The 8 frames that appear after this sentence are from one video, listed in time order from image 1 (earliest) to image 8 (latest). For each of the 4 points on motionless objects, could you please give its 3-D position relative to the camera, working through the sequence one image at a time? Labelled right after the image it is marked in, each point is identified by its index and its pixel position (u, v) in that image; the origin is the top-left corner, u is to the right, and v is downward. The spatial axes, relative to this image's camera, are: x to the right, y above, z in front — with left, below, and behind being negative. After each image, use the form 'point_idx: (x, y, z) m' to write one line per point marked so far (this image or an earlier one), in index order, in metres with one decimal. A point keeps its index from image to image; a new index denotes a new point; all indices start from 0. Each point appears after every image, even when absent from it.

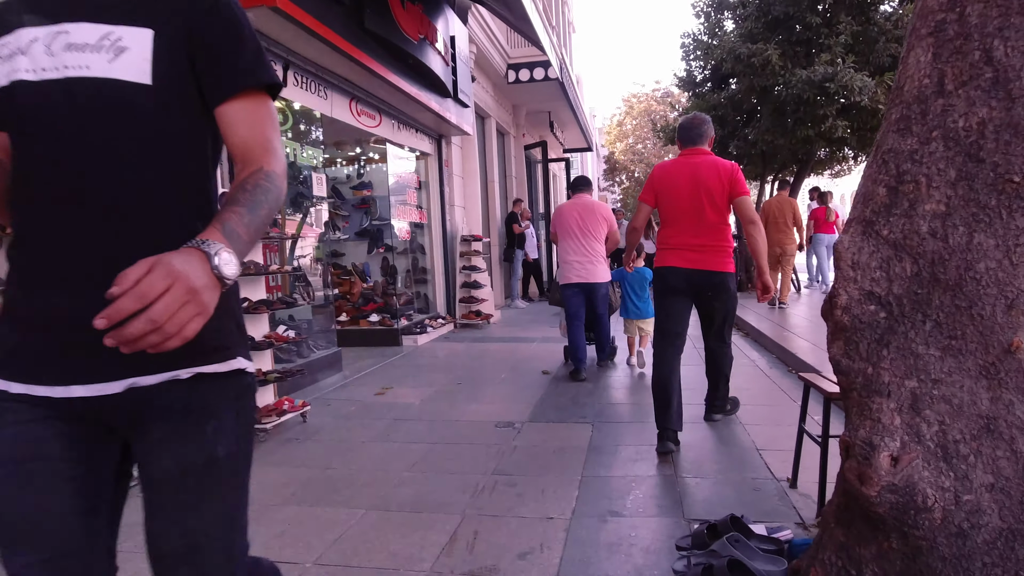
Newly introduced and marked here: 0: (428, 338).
0: (-1.3, -0.7, +8.7) m
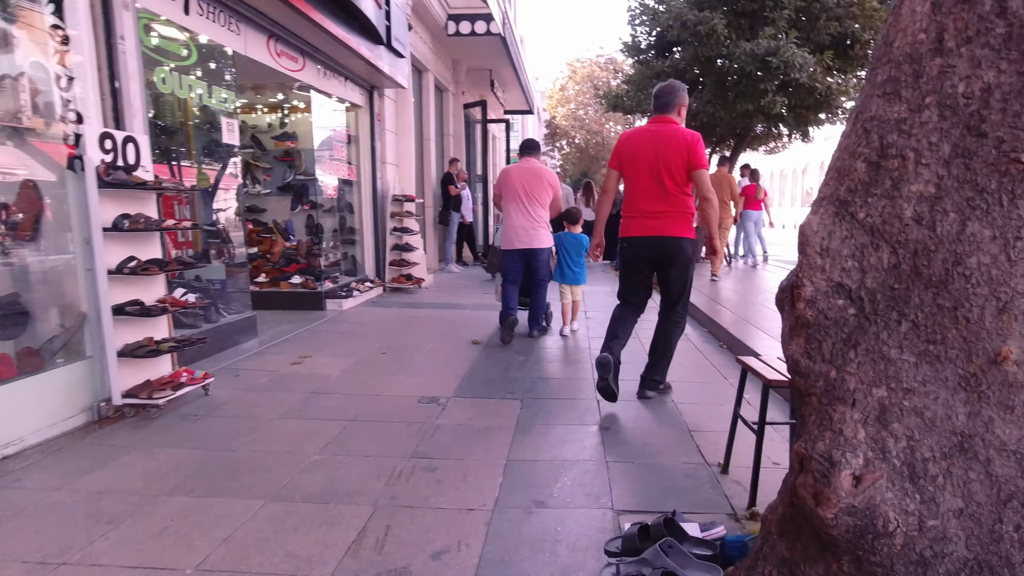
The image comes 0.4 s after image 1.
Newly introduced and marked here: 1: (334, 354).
0: (-2.2, -0.2, +8.2) m
1: (-1.7, -0.6, +5.5) m
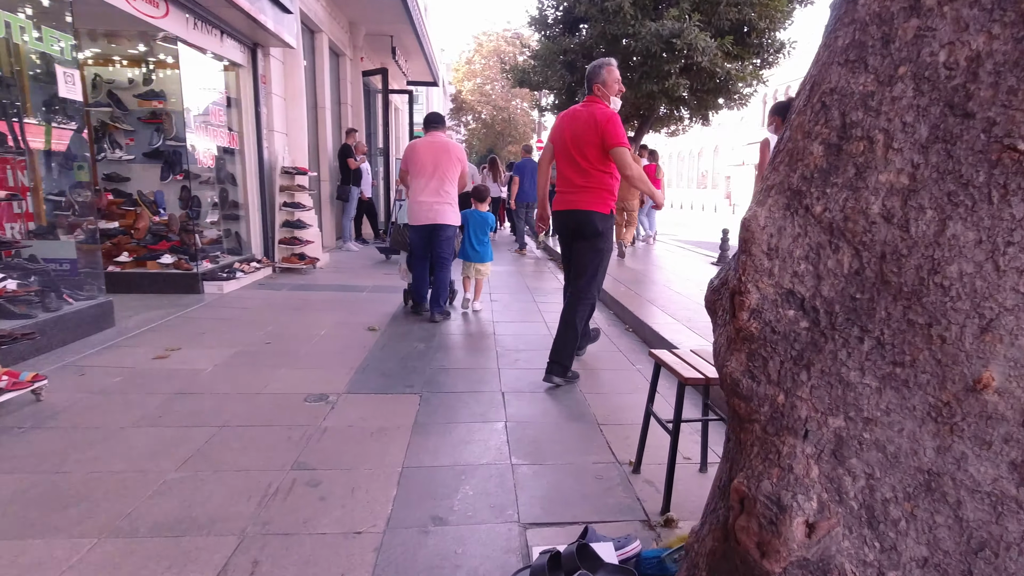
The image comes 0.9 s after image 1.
0: (-3.5, +0.1, +7.4) m
1: (-2.5, -0.5, +4.9) m
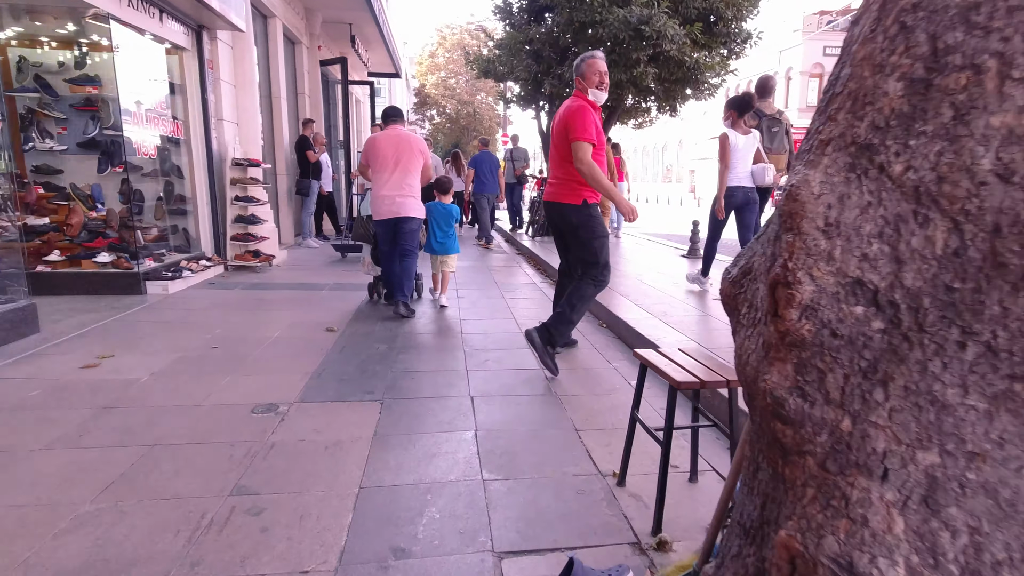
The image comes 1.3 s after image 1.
0: (-3.9, +0.1, +6.9) m
1: (-2.8, -0.5, +4.4) m
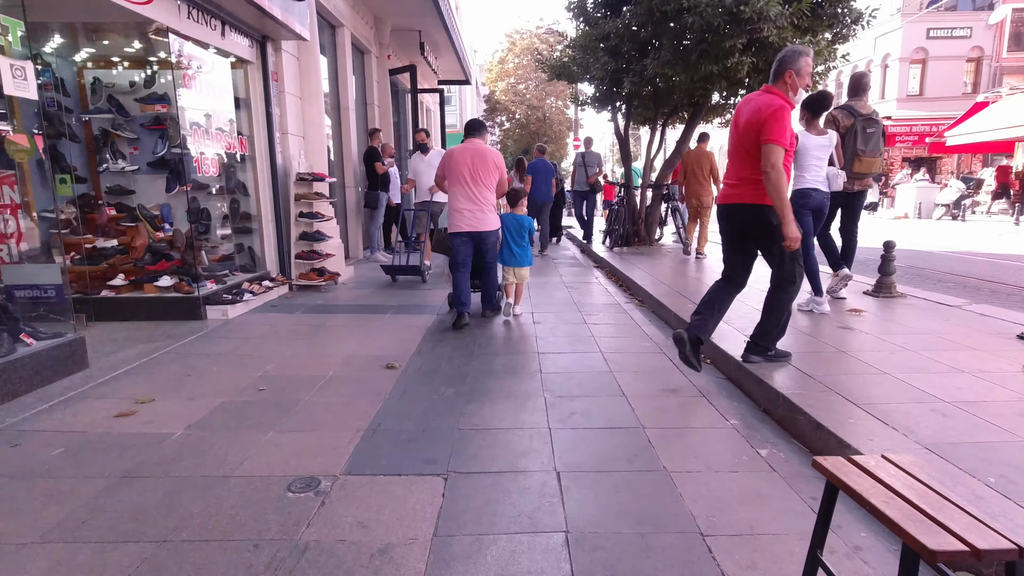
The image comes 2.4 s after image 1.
0: (-3.0, -0.2, +6.6) m
1: (-2.2, -0.7, +4.0) m
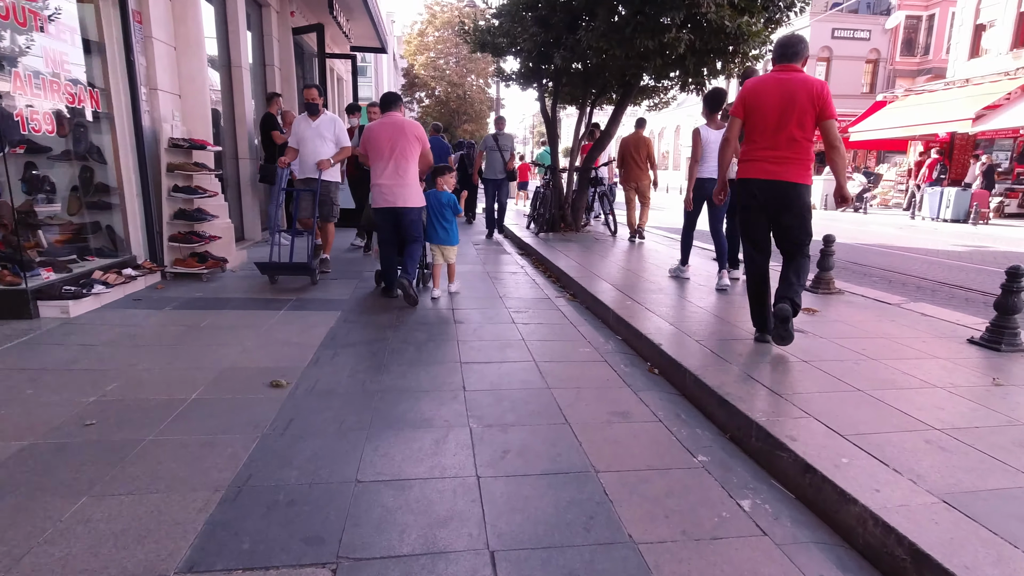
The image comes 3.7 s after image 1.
0: (-3.8, -0.1, +5.3) m
1: (-2.6, -0.7, +2.9) m
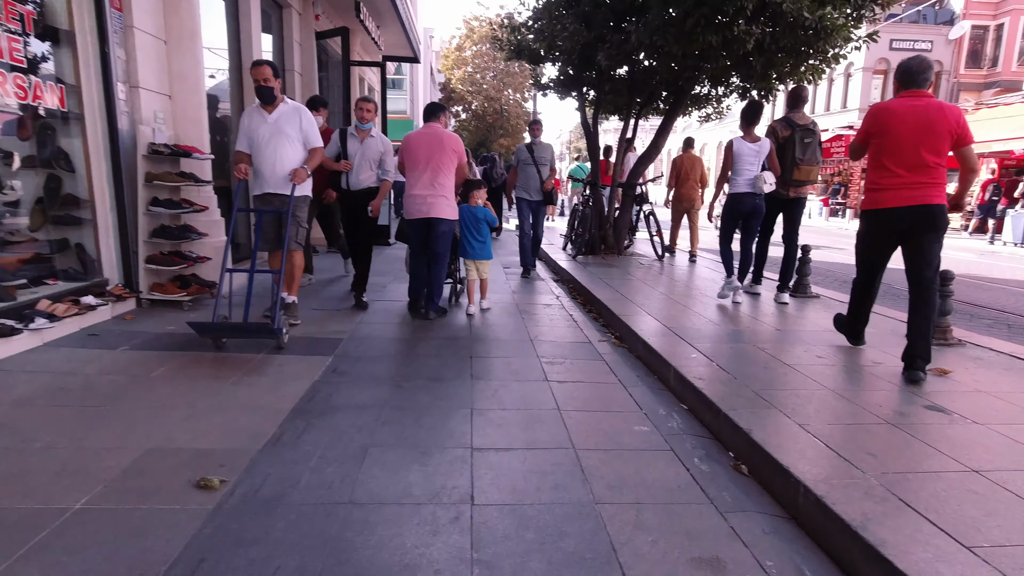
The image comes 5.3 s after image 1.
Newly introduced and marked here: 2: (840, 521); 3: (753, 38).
0: (-3.5, -0.4, +4.4) m
1: (-2.5, -0.9, +1.9) m
2: (+1.3, -0.9, +2.3) m
3: (+2.9, +3.0, +7.0) m
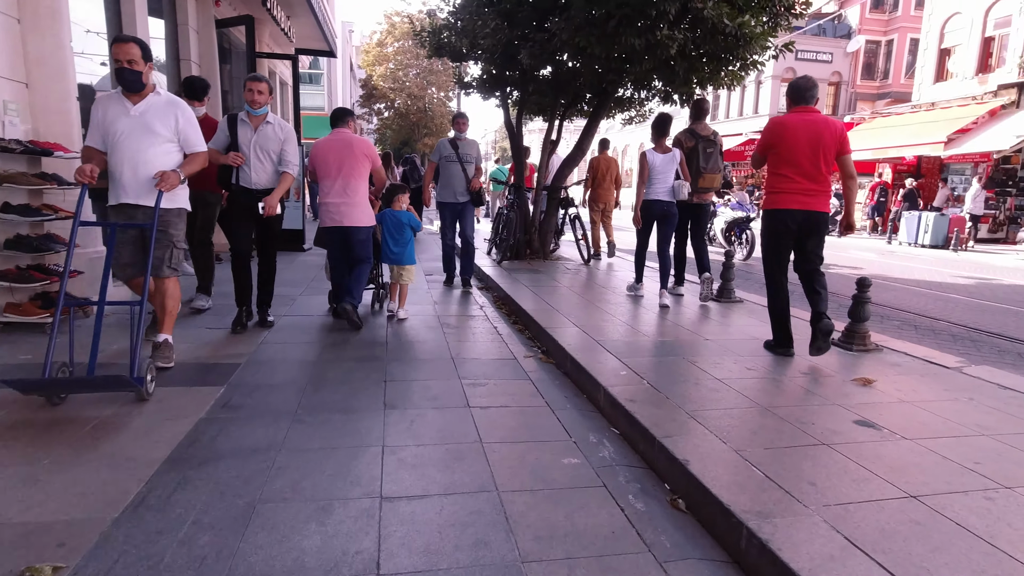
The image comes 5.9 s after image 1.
0: (-4.1, -0.5, +3.6) m
1: (-2.8, -1.1, +1.2) m
2: (+1.0, -1.0, +2.1) m
3: (+1.9, +2.9, +7.0) m
